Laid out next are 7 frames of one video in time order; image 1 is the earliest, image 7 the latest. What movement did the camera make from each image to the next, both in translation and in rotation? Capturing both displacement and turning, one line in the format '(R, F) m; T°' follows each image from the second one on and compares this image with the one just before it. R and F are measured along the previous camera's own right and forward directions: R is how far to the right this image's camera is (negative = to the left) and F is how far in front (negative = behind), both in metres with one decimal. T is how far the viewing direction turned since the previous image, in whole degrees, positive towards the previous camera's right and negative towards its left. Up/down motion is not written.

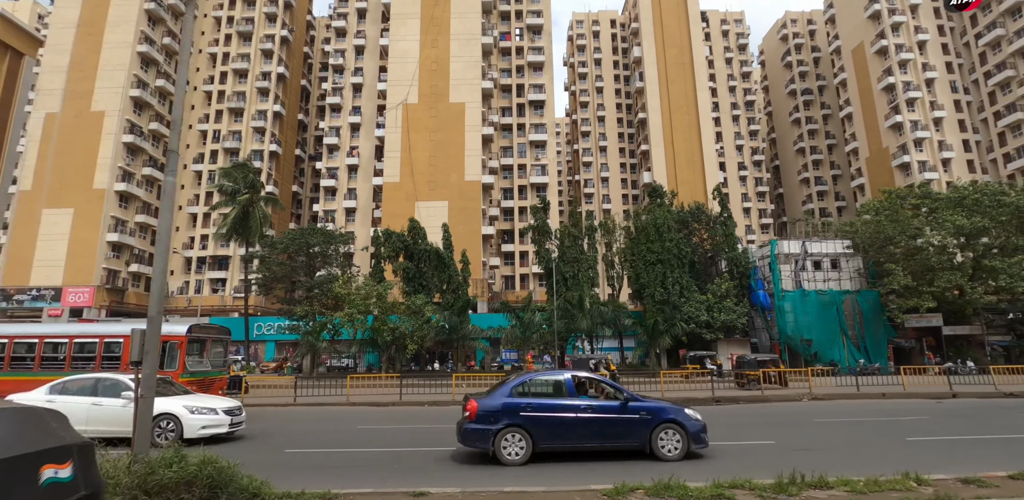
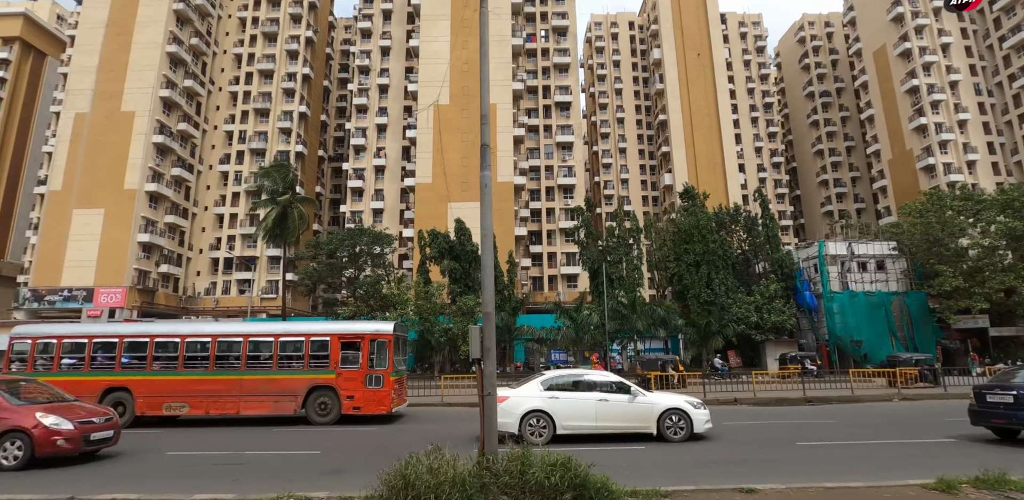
(-3.1, 0.0) m; 0°
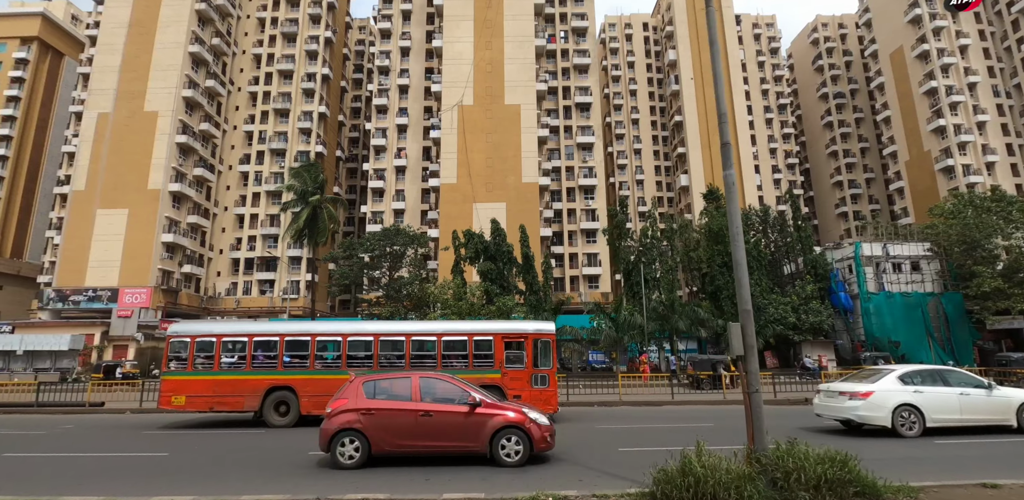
(-2.4, 0.0) m; 0°
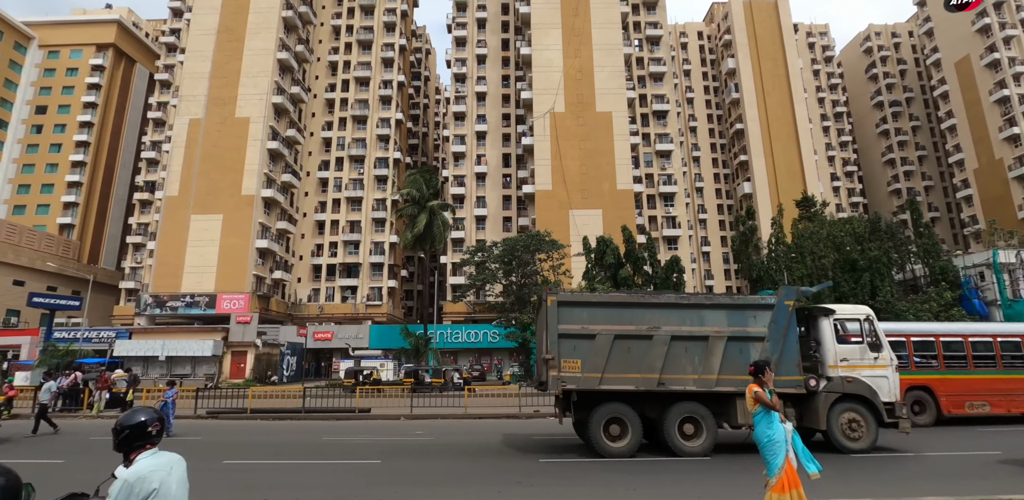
(-8.9, 0.0) m; 0°
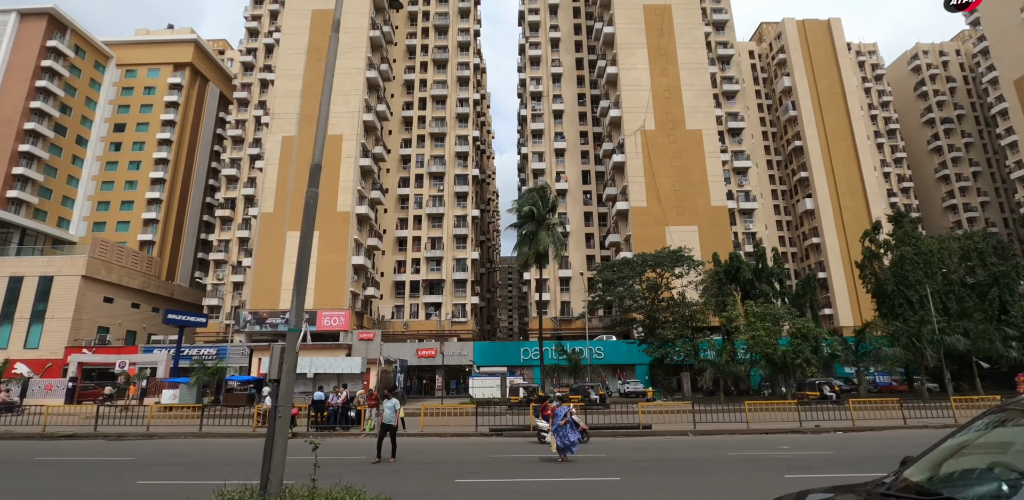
(-9.2, -0.2) m; 0°
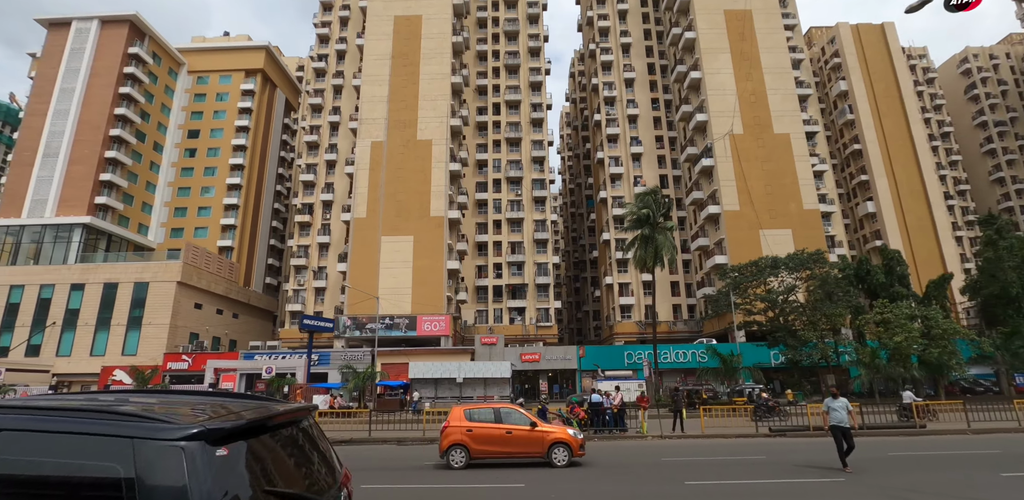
(-9.1, -0.1) m; 0°
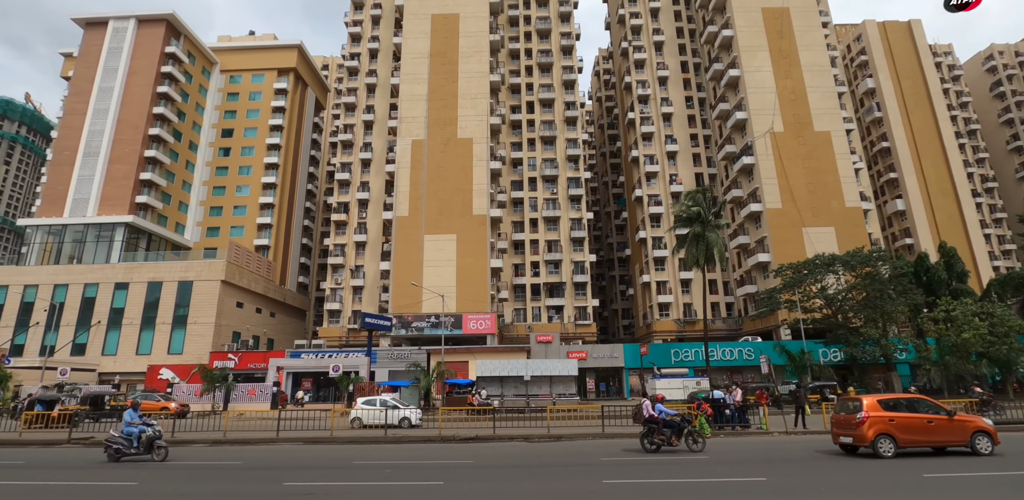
(-4.0, 0.0) m; 0°
